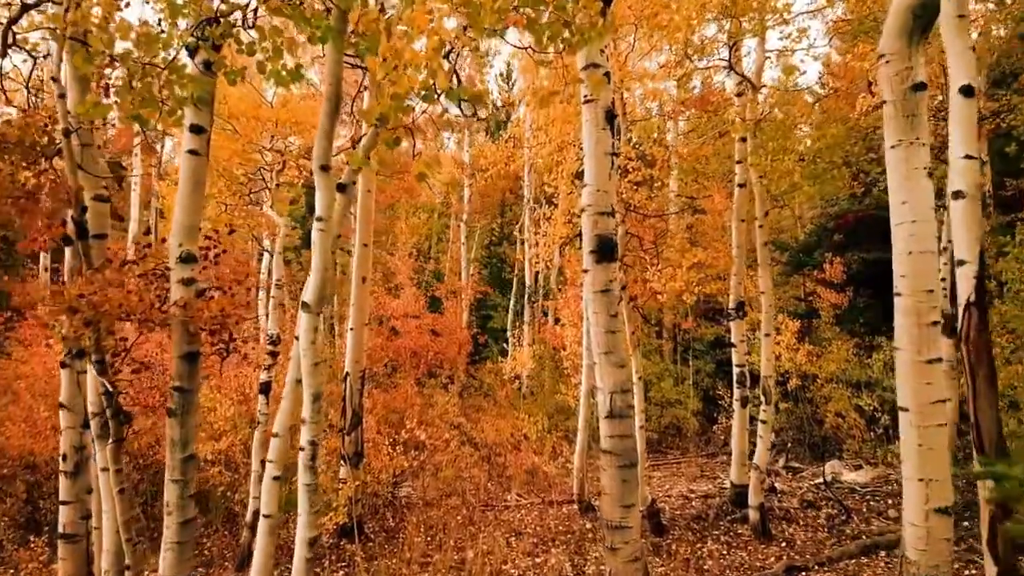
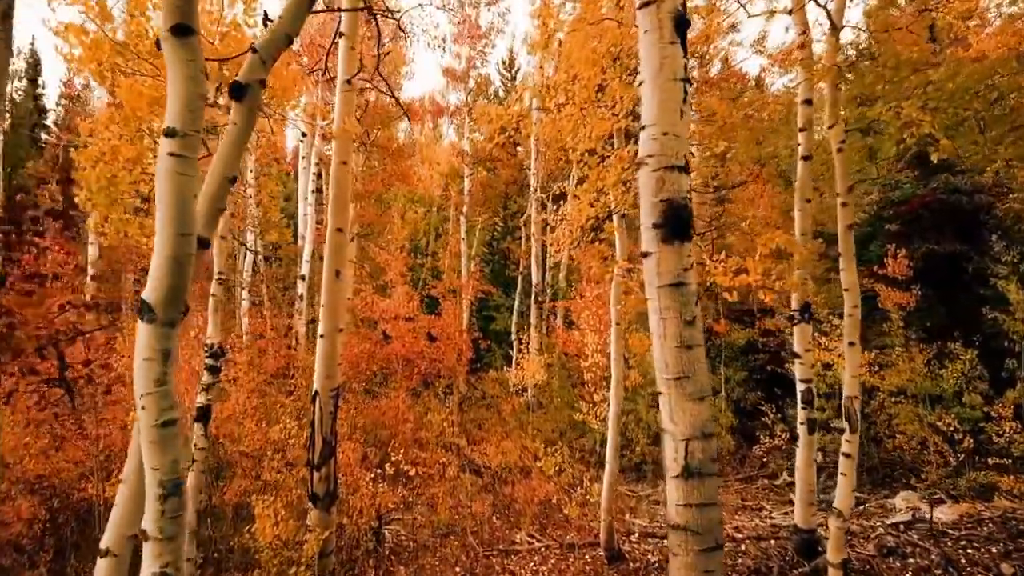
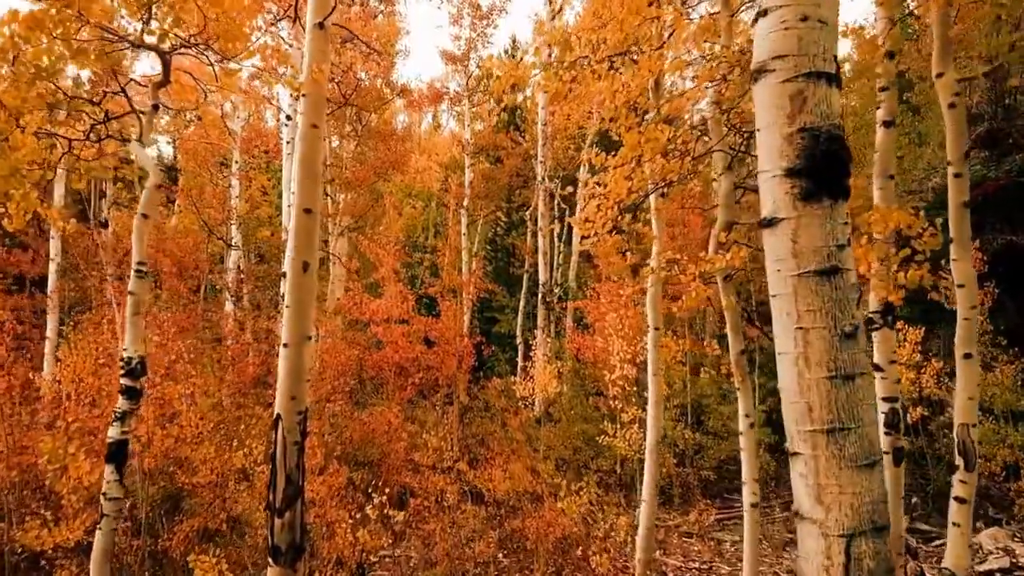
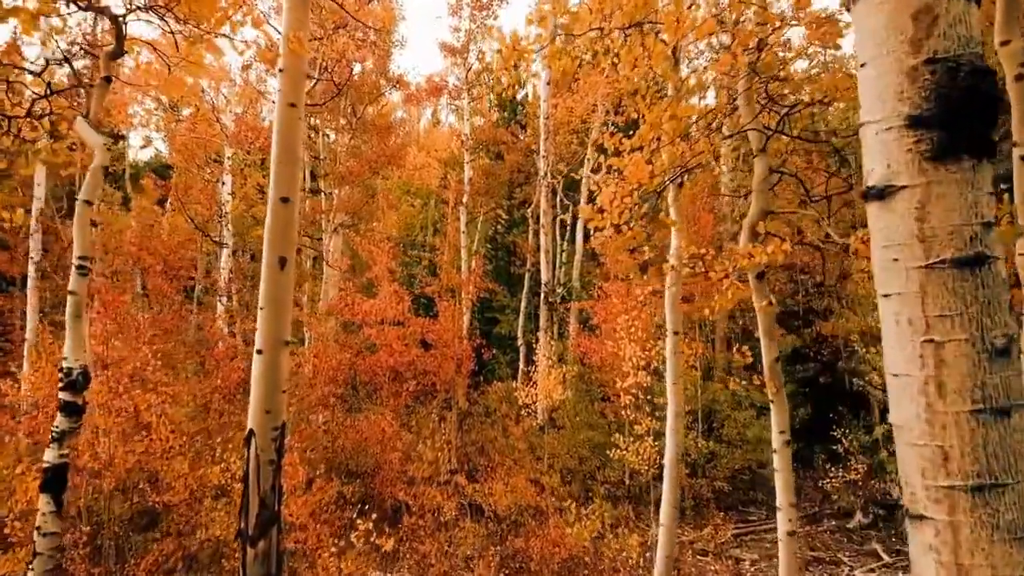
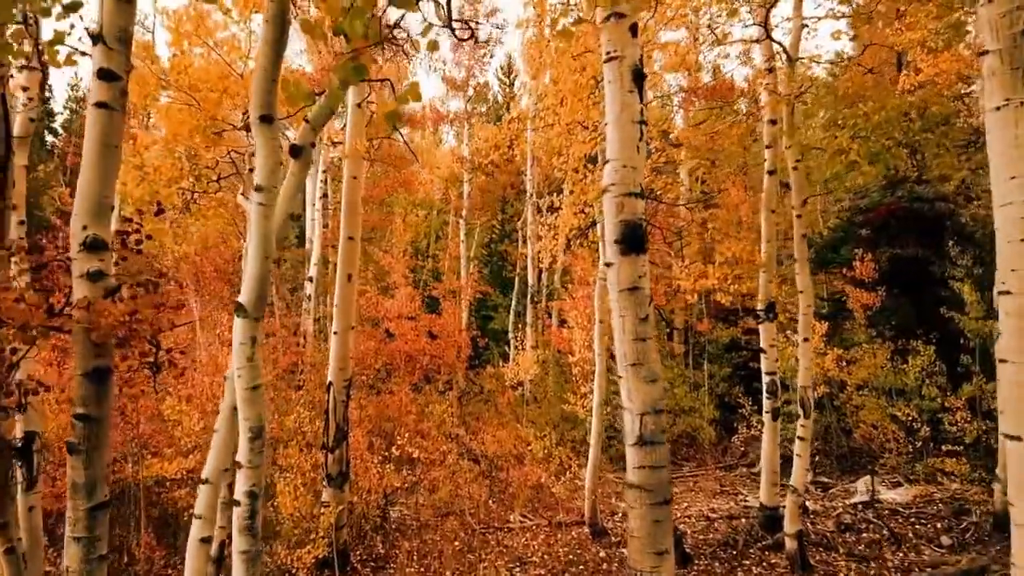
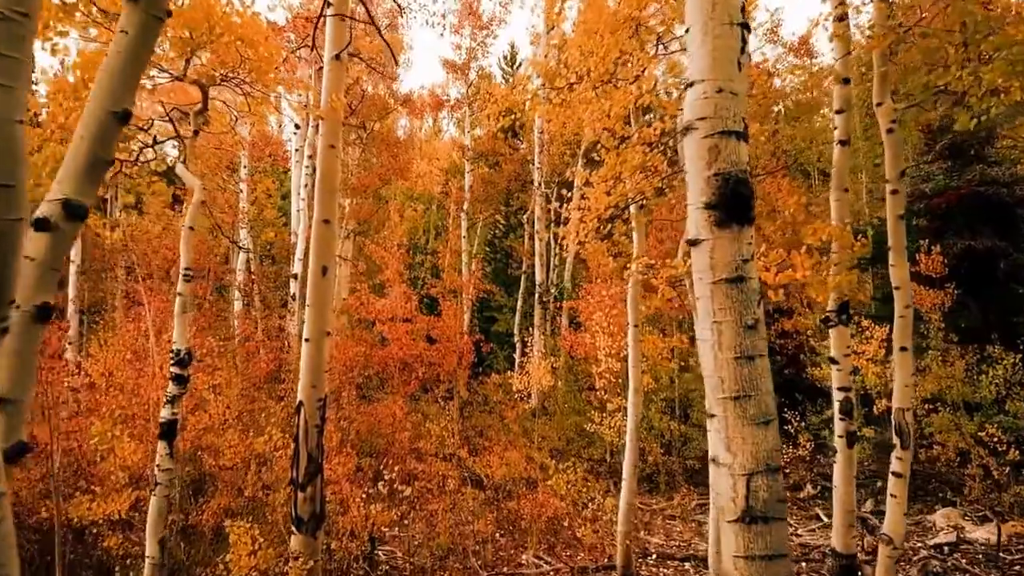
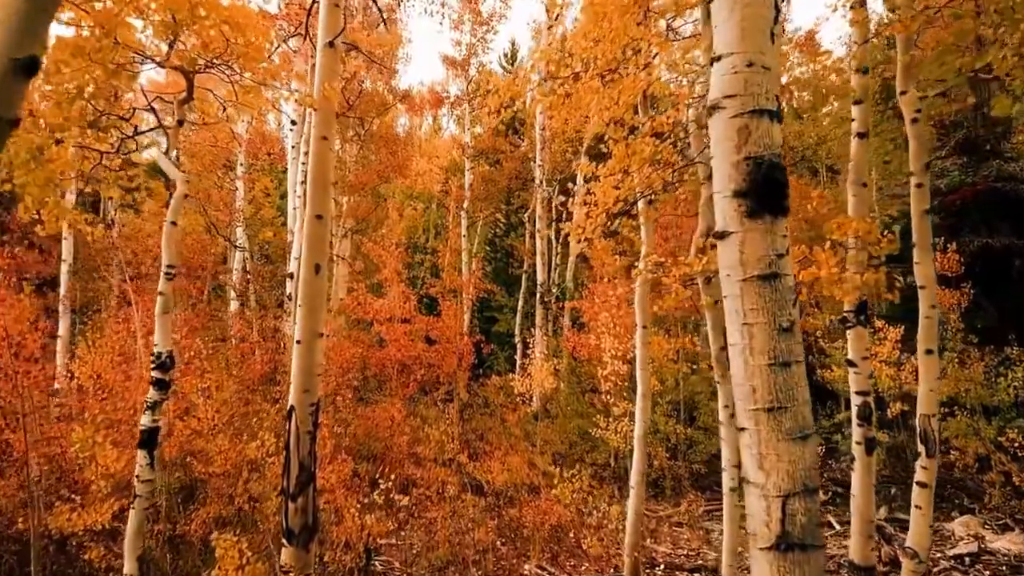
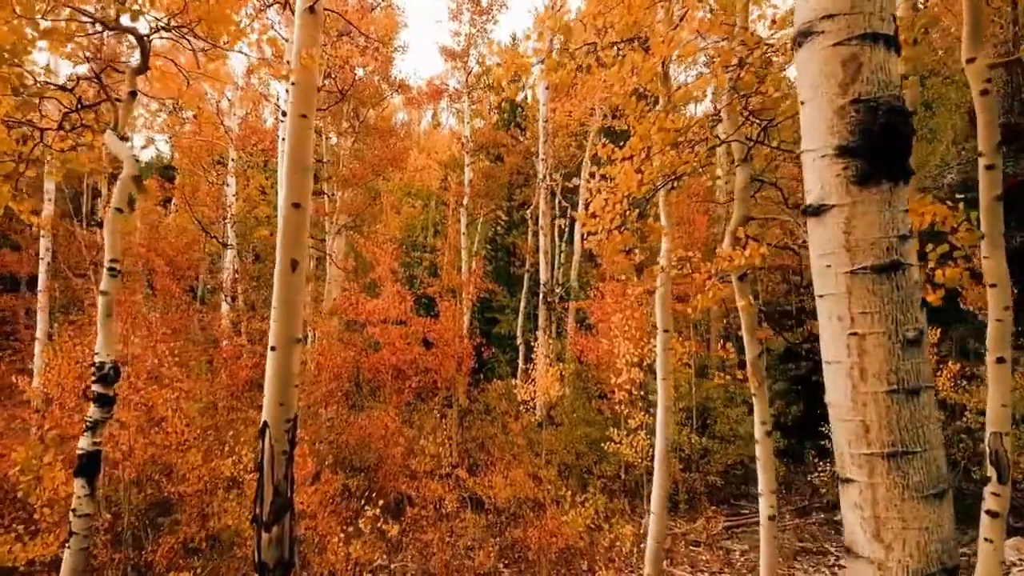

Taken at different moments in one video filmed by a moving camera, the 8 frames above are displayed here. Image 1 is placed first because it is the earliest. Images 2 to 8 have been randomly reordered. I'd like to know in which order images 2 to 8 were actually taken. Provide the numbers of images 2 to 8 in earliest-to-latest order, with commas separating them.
5, 2, 6, 7, 3, 8, 4
